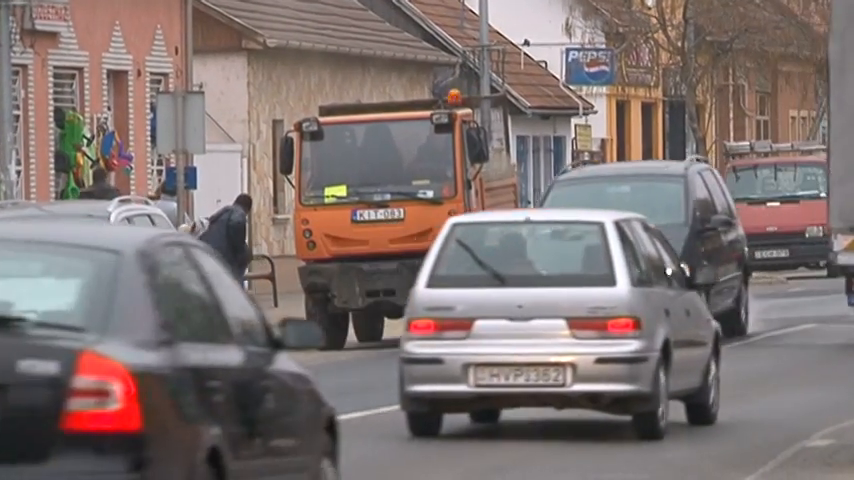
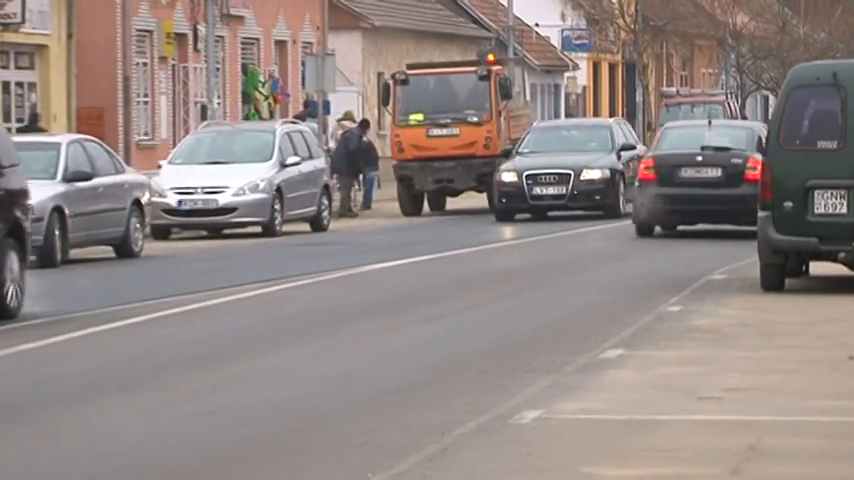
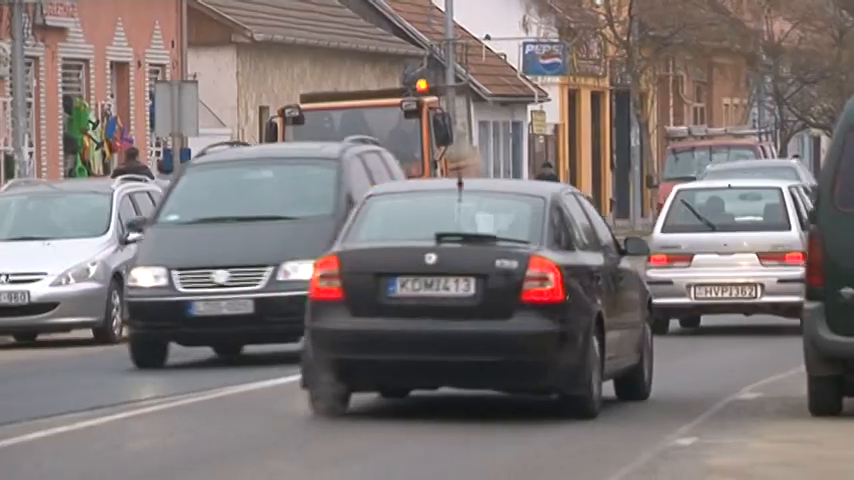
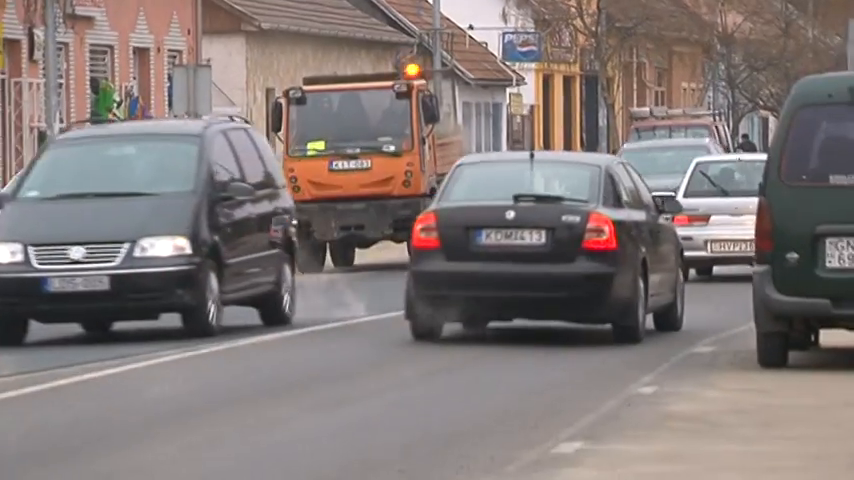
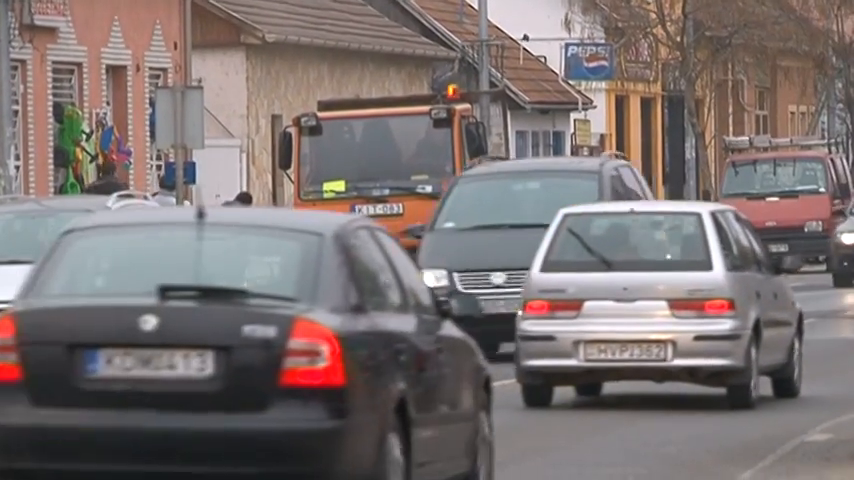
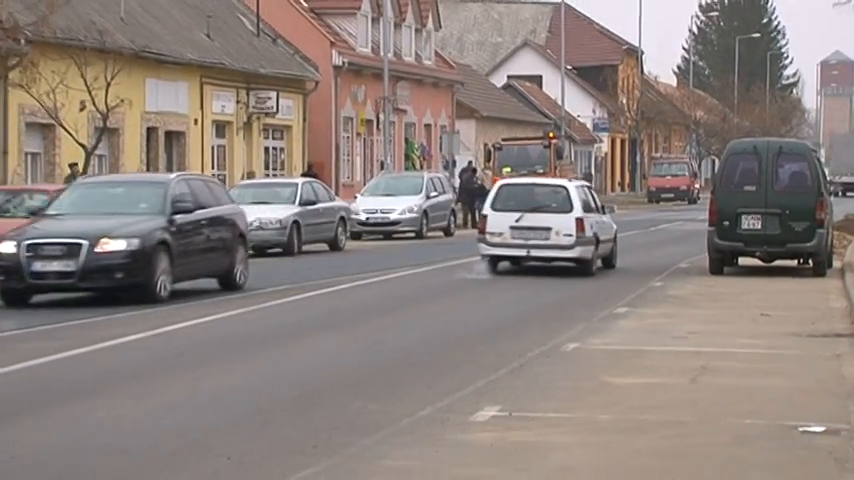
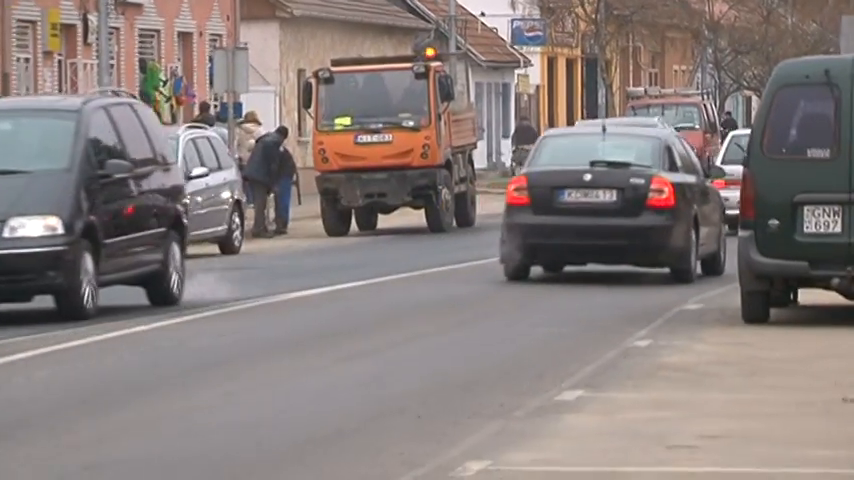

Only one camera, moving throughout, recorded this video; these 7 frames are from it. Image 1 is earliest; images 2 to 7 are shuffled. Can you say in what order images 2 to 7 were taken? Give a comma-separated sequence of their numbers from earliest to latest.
5, 3, 4, 7, 2, 6
